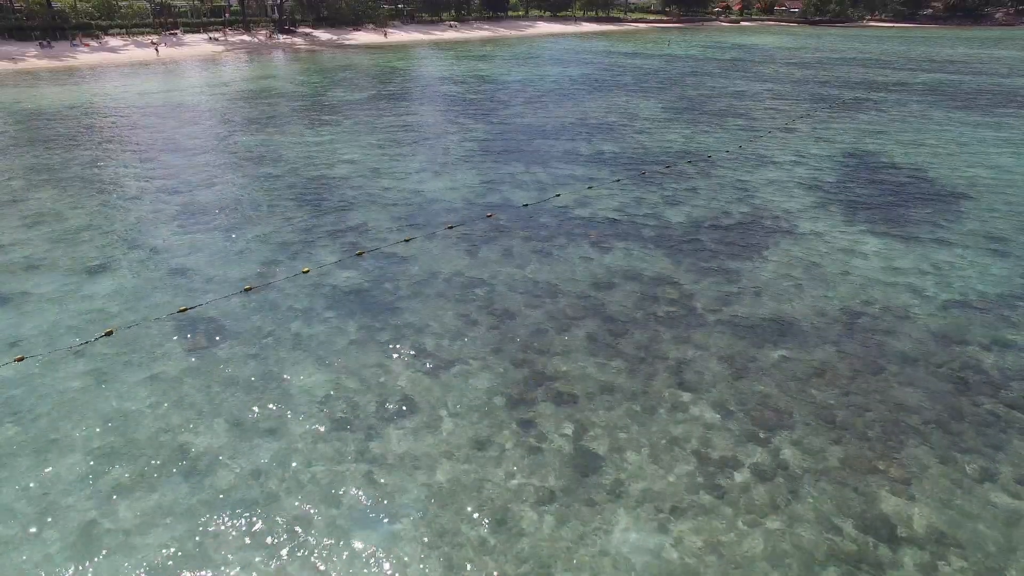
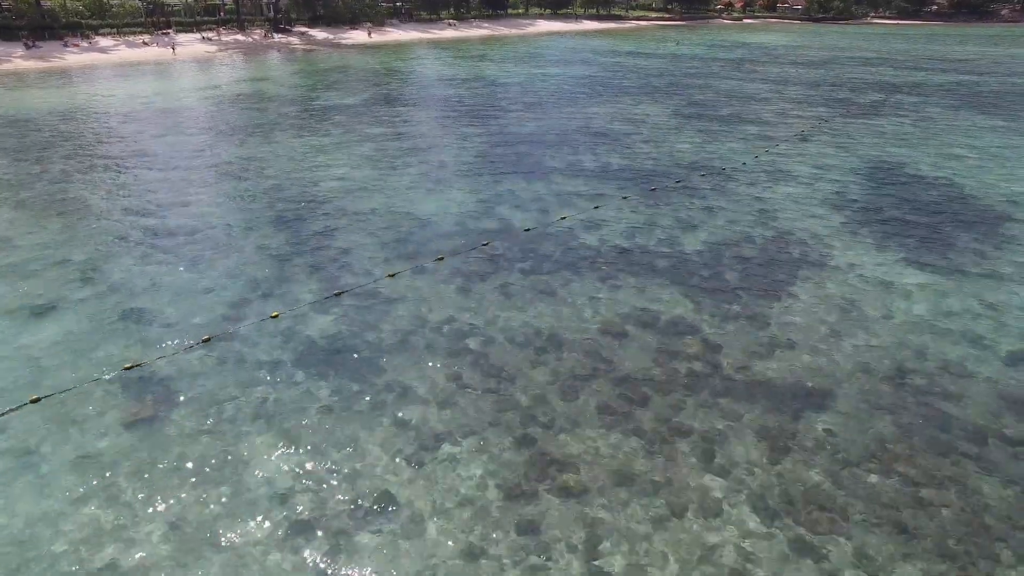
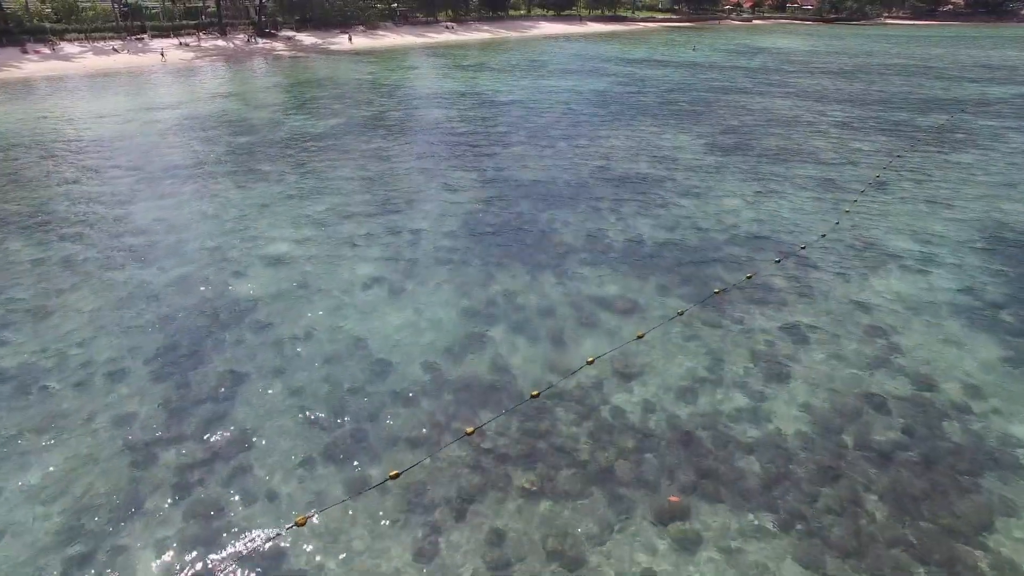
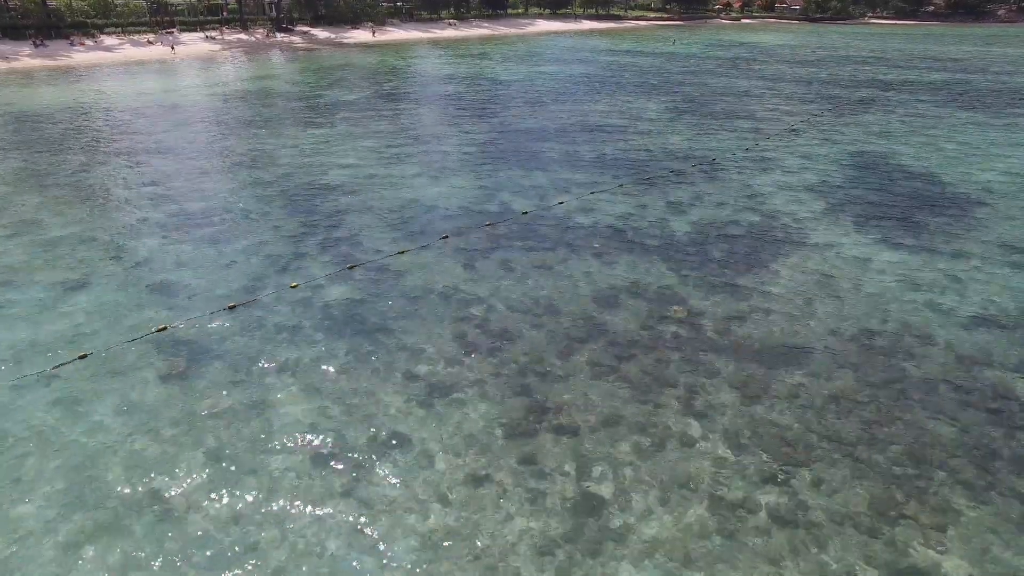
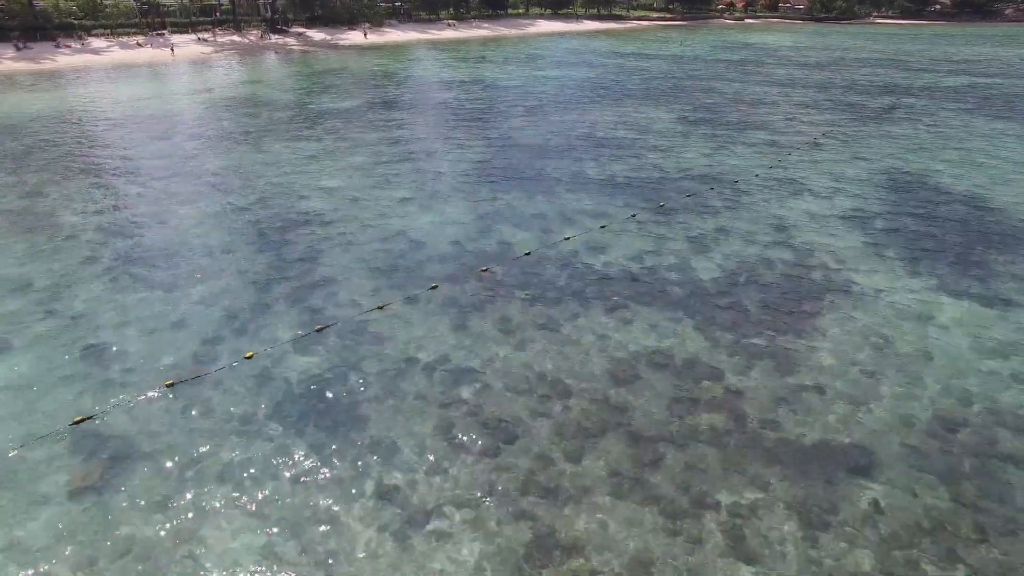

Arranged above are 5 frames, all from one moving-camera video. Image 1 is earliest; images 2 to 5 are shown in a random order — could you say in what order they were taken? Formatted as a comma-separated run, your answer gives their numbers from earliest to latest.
4, 2, 5, 3
